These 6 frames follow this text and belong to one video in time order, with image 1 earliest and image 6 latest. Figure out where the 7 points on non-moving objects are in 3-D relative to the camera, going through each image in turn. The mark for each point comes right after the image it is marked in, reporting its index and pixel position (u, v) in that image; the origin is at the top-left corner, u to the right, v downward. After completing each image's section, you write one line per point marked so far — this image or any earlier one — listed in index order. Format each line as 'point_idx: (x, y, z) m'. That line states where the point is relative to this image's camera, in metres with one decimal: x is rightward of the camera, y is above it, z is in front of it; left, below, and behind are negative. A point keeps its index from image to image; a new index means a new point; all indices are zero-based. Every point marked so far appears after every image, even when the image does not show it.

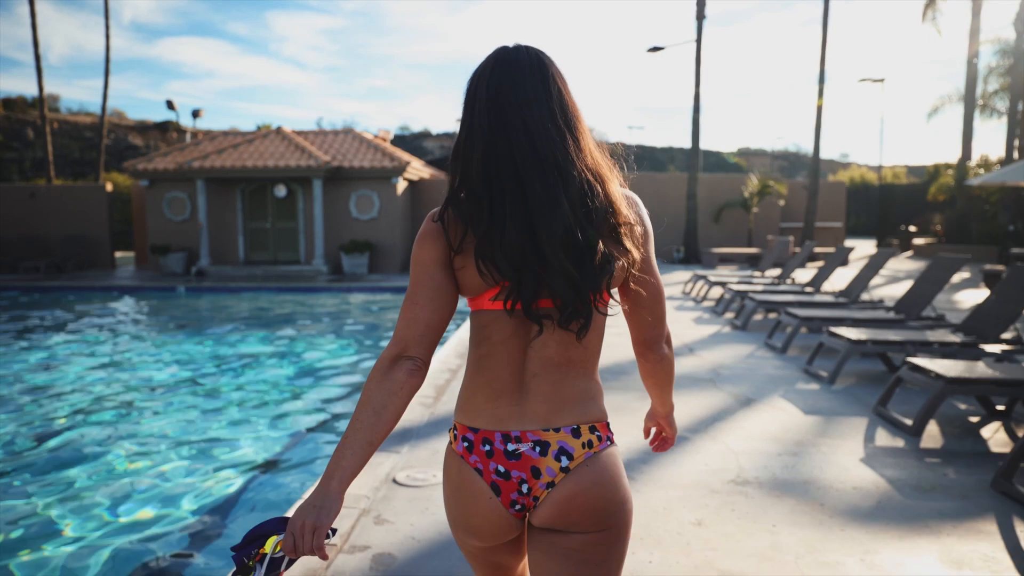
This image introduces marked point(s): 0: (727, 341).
0: (+2.1, -0.5, +7.2) m
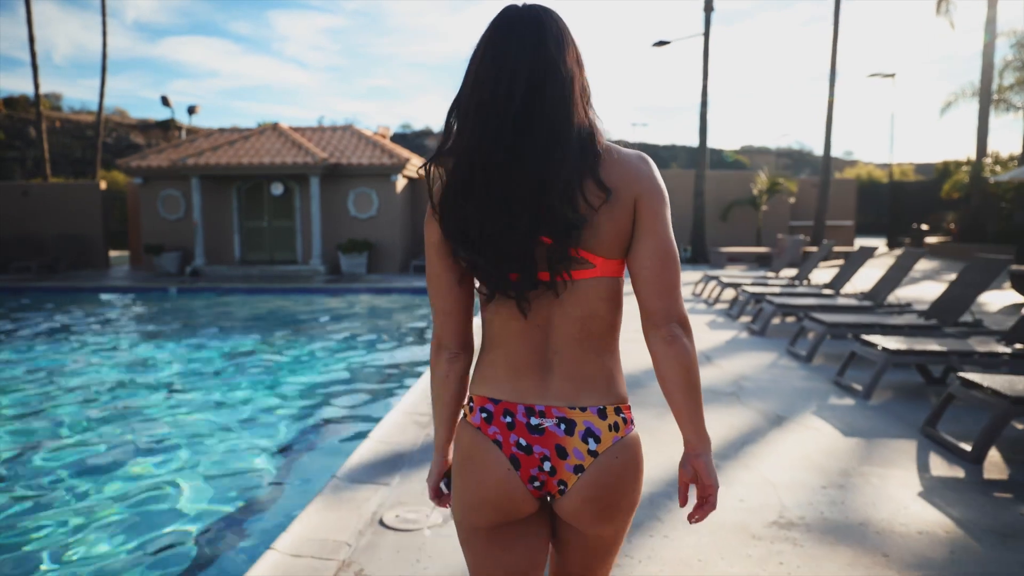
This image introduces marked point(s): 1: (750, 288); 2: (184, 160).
0: (+2.1, -0.6, +6.7) m
1: (+3.0, 0.0, +9.1) m
2: (-6.6, +2.6, +14.6) m
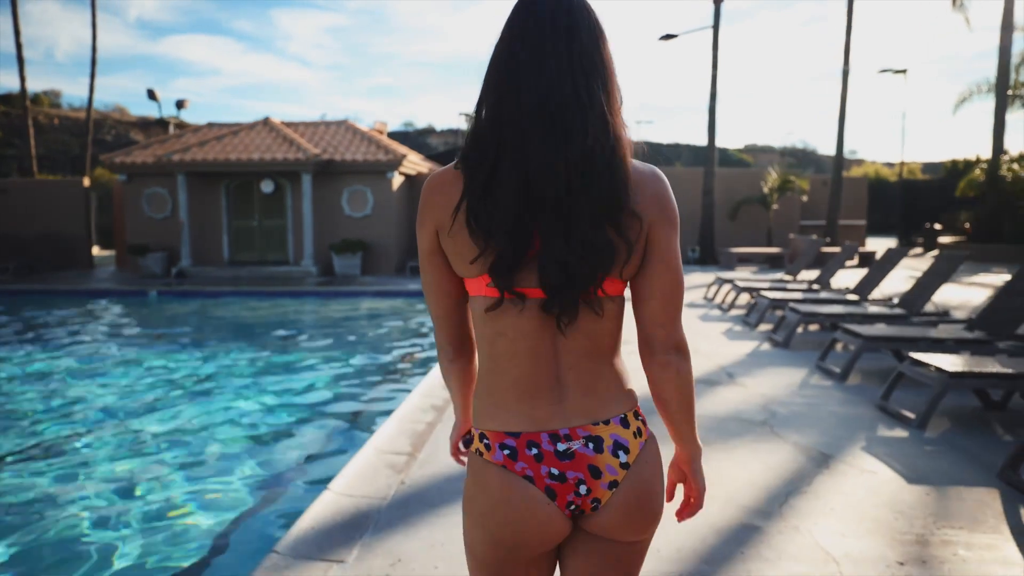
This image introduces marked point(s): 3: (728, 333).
0: (+2.1, -0.6, +6.0) m
1: (+3.0, -0.1, +8.4) m
2: (-6.6, +2.5, +14.0) m
3: (+2.3, -0.5, +7.7) m
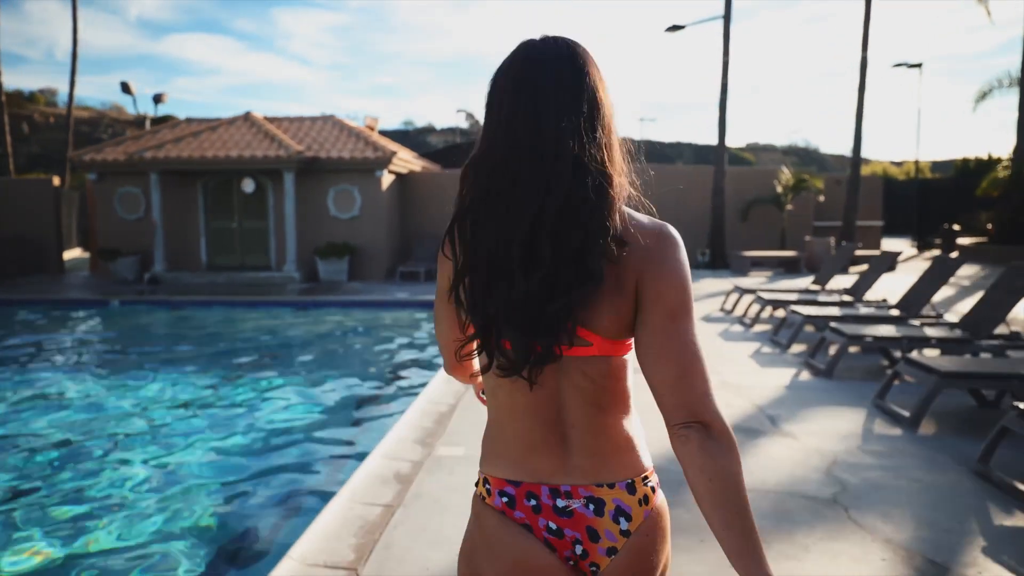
0: (+2.1, -0.8, +5.0) m
1: (+3.0, -0.2, +7.4) m
2: (-6.6, +2.4, +12.9) m
3: (+2.2, -0.6, +6.7) m
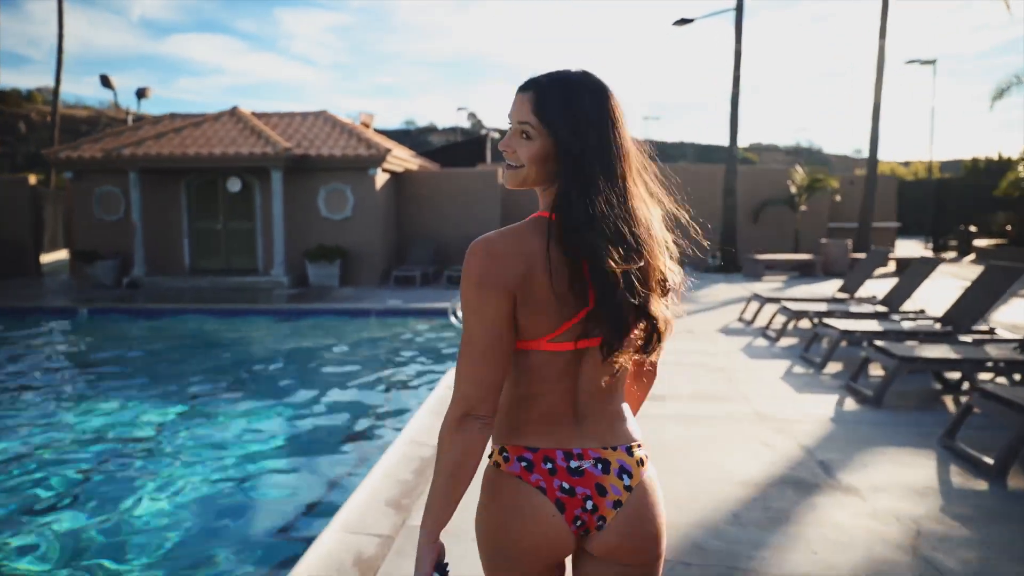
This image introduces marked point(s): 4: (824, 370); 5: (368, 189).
0: (+2.1, -0.9, +4.2) m
1: (+3.0, -0.3, +6.6) m
2: (-6.6, +2.3, +12.2) m
3: (+2.2, -0.7, +5.9) m
4: (+2.6, -0.7, +6.2) m
5: (-2.5, +1.7, +12.6) m
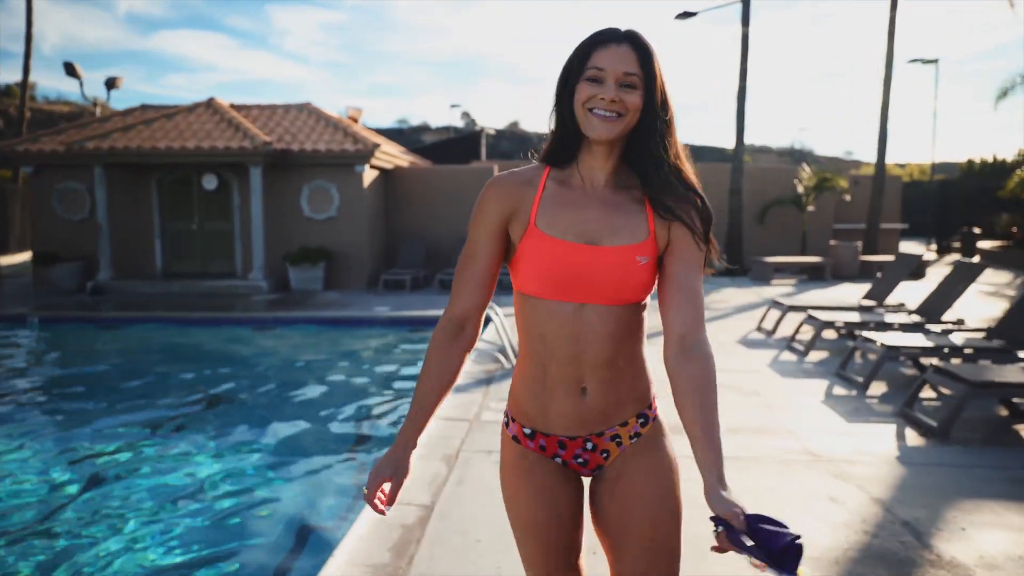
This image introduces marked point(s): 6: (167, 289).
0: (+2.1, -0.9, +3.4) m
1: (+3.0, -0.4, +5.9) m
2: (-6.6, +2.2, +11.3) m
3: (+2.2, -0.8, +5.1) m
4: (+2.6, -0.8, +5.4) m
5: (-2.5, +1.6, +11.8) m
6: (-5.4, 0.0, +11.4) m
